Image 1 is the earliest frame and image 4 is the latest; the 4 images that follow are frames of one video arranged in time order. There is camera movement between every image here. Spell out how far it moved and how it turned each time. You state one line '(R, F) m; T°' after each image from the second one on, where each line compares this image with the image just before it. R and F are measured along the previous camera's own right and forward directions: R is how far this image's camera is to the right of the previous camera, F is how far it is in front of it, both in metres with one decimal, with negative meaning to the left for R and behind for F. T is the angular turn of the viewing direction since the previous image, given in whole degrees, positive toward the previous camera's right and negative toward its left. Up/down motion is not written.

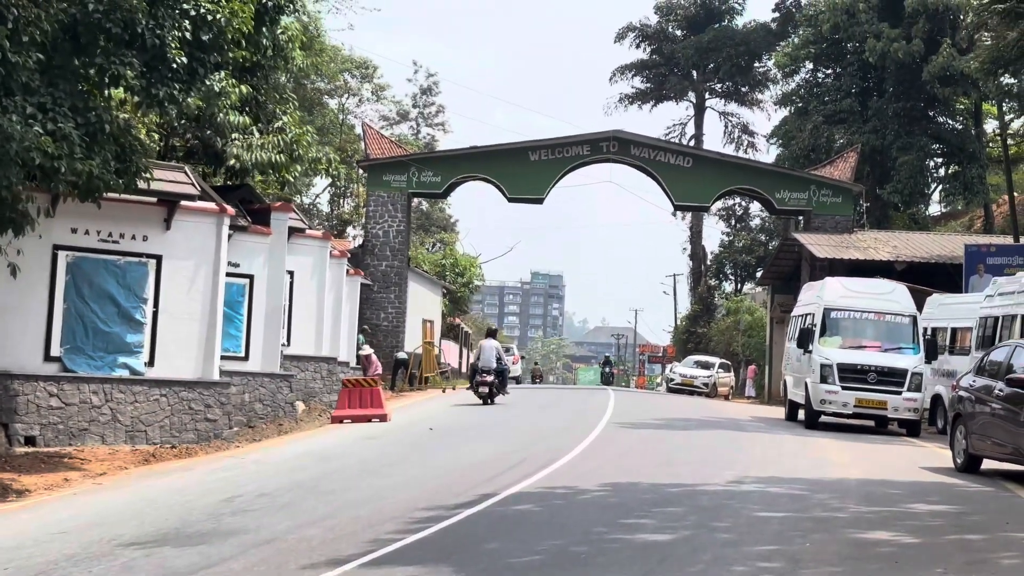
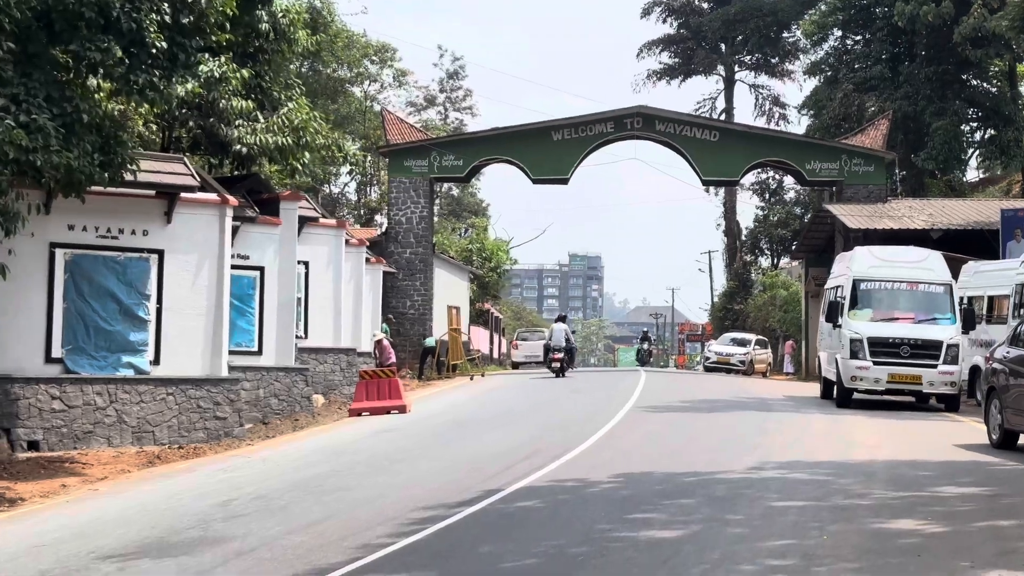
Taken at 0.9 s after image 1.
(+0.7, +0.9) m; -2°
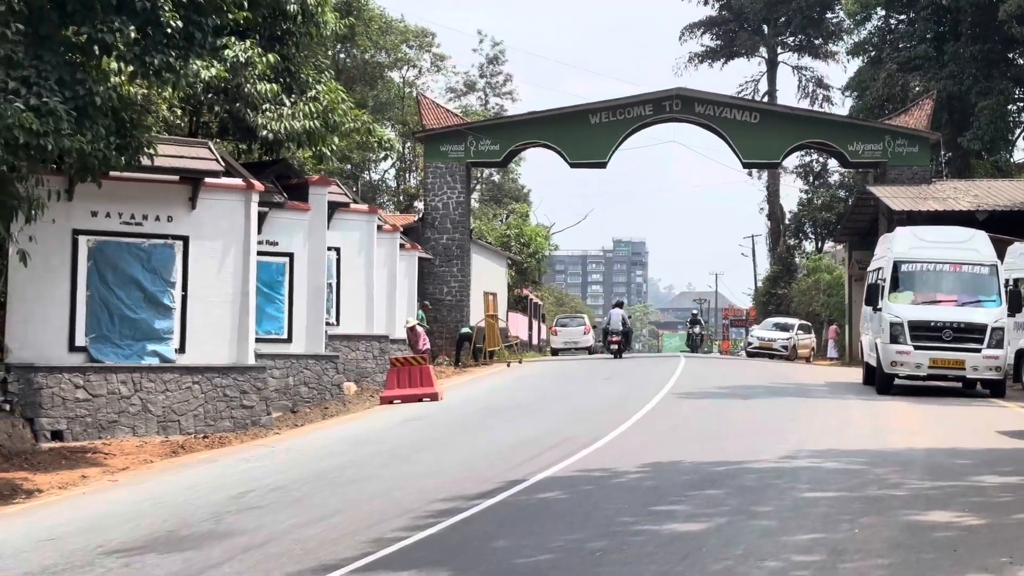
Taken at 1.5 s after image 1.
(+0.3, +0.6) m; -2°
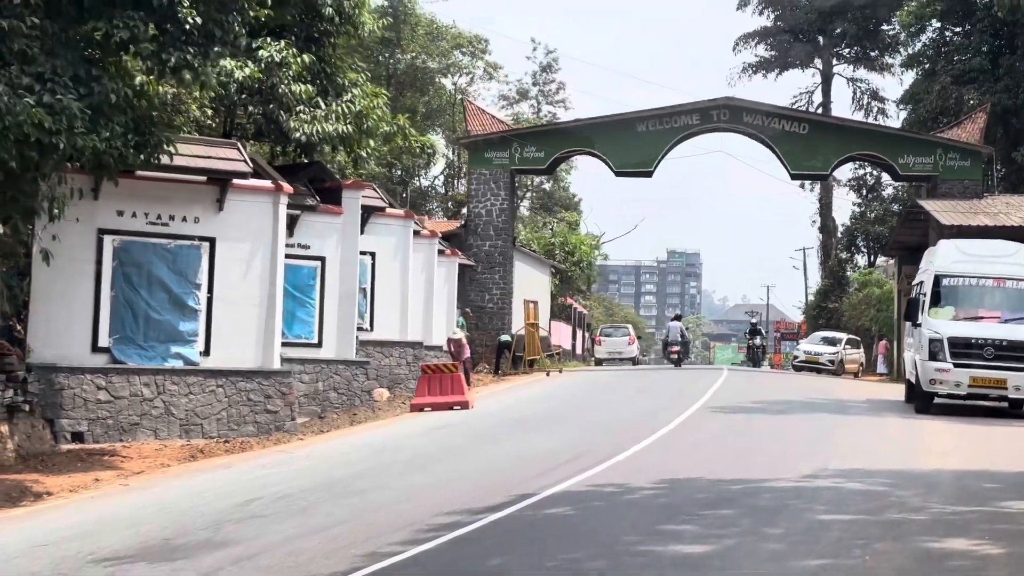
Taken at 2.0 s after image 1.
(+0.6, +0.4) m; -3°
